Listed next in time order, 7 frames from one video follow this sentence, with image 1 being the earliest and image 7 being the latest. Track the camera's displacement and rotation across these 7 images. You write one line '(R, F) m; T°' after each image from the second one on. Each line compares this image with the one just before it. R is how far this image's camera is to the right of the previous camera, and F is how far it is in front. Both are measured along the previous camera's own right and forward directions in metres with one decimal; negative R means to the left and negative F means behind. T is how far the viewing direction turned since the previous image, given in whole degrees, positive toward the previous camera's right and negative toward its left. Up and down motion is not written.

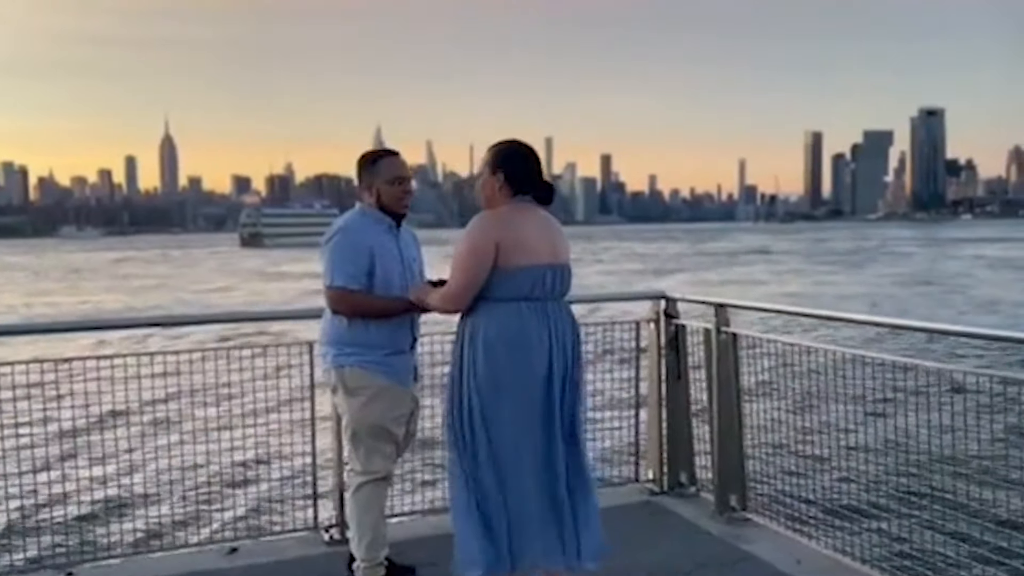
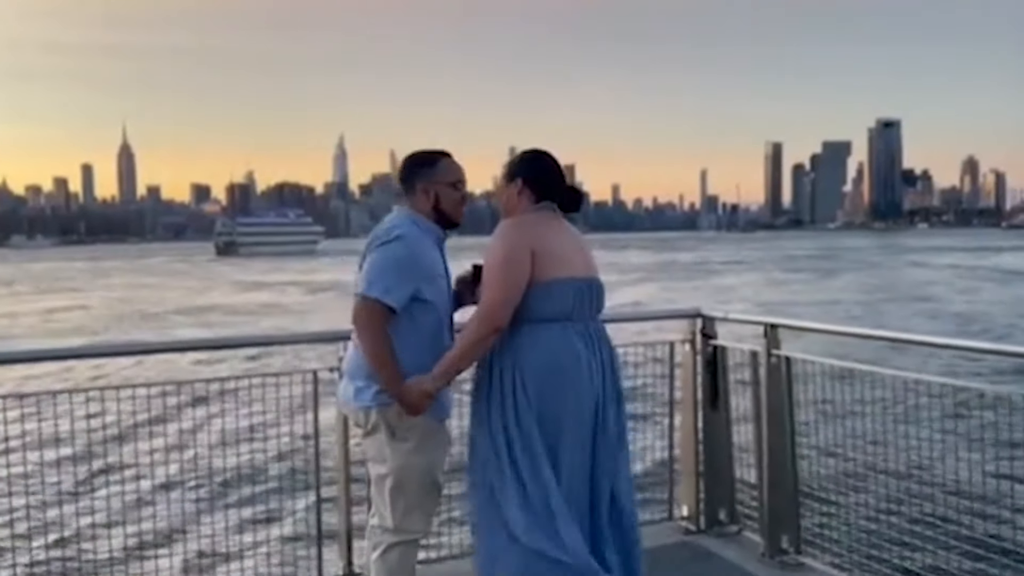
(-0.3, +0.7) m; +2°
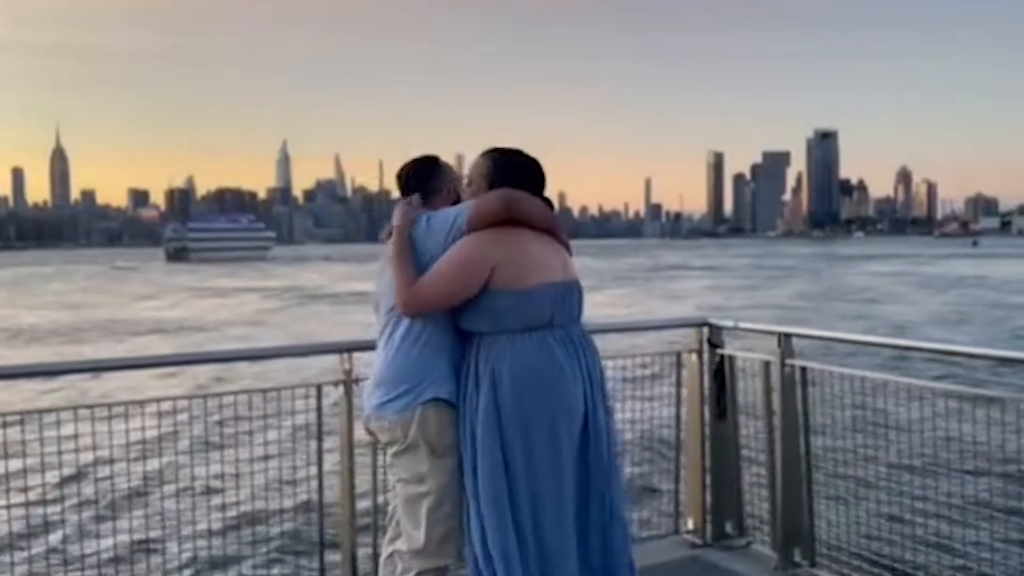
(-0.3, +0.2) m; +3°
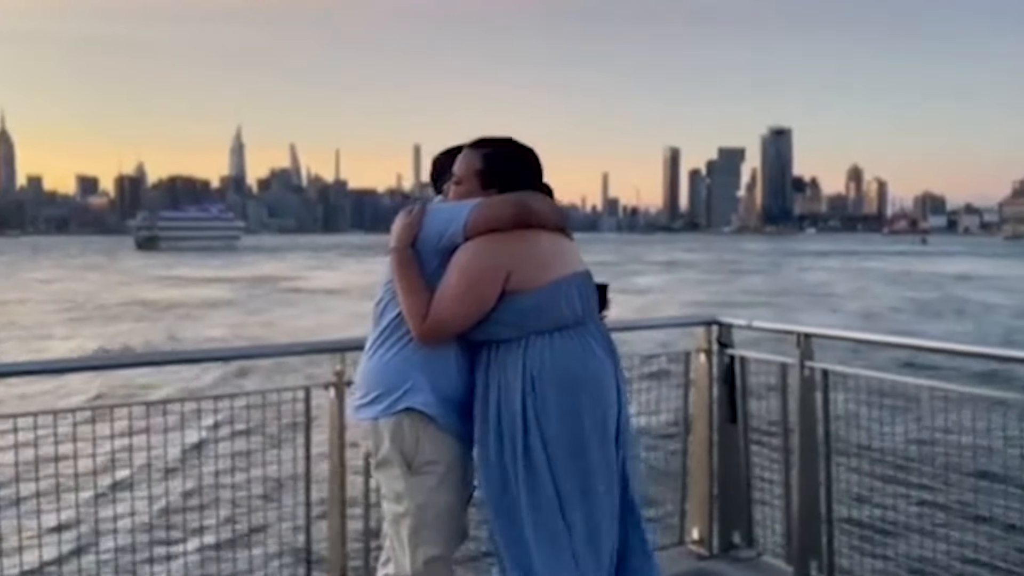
(-0.2, +0.4) m; +2°
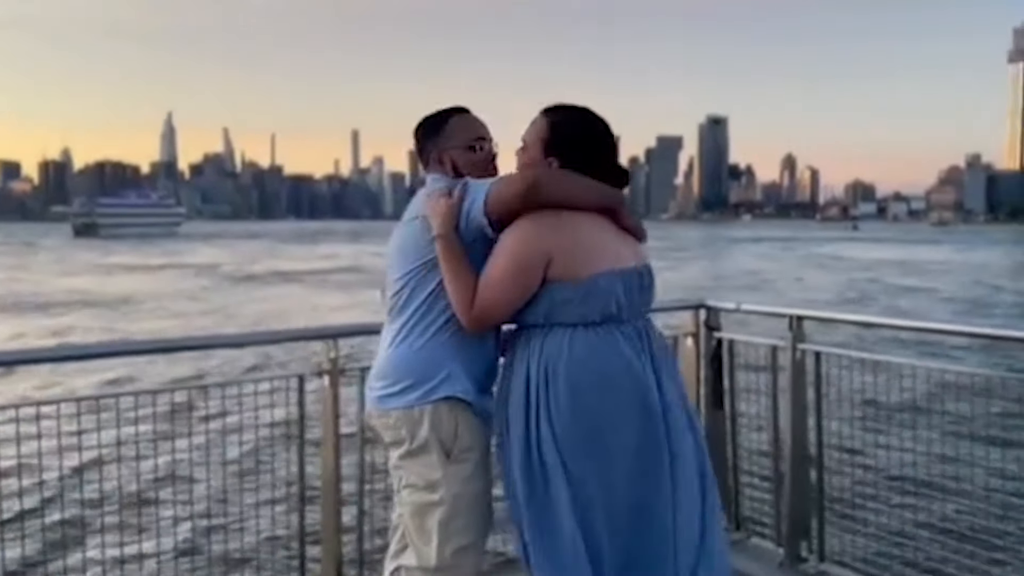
(-0.2, +0.1) m; +3°
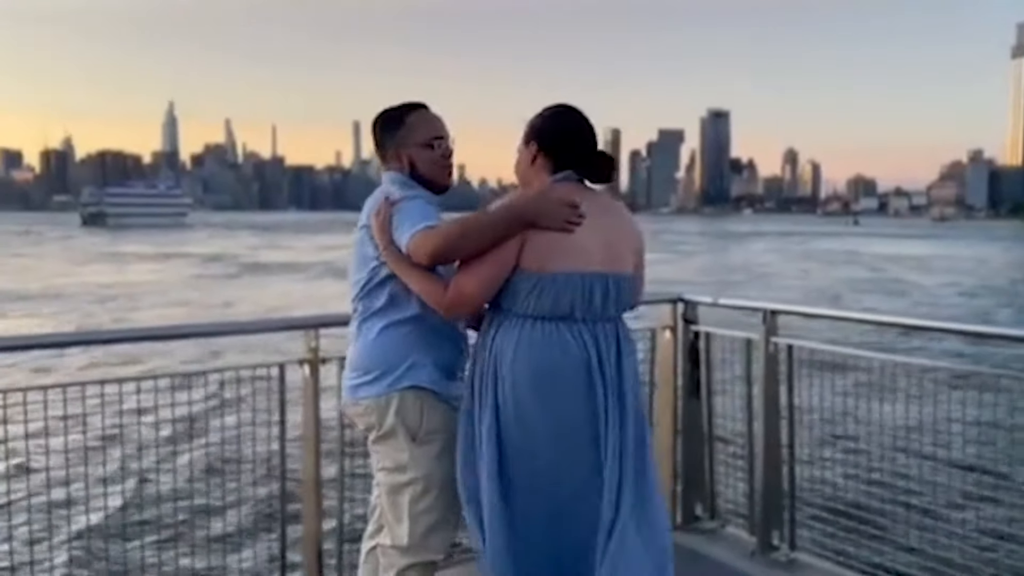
(+0.1, -0.1) m; 0°
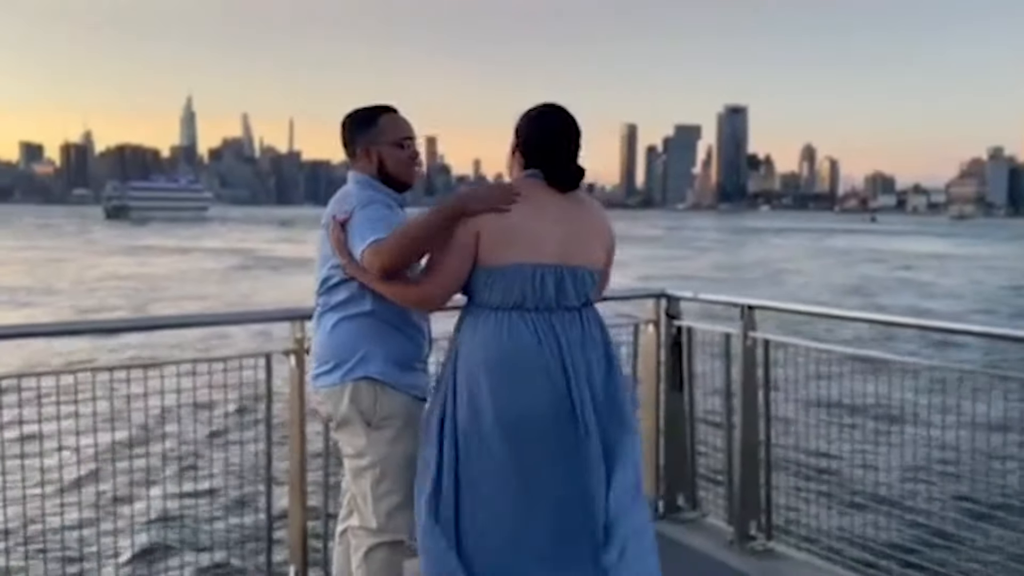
(+0.1, -0.1) m; -1°
